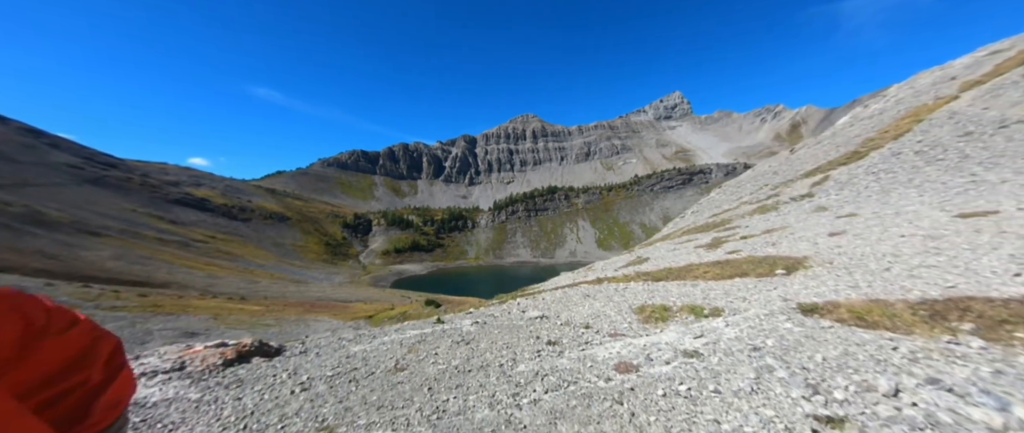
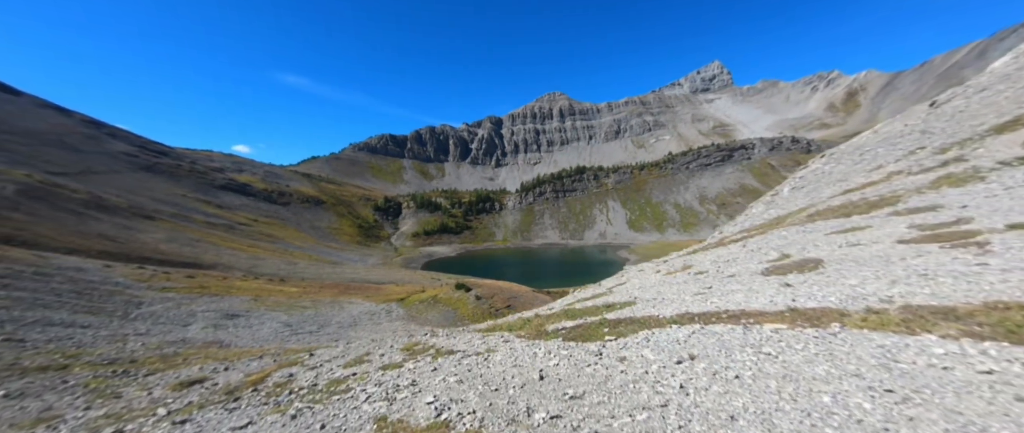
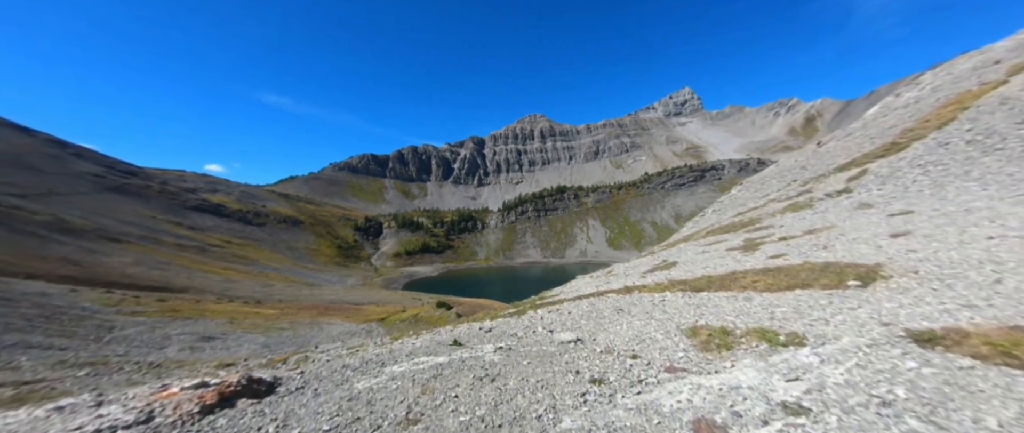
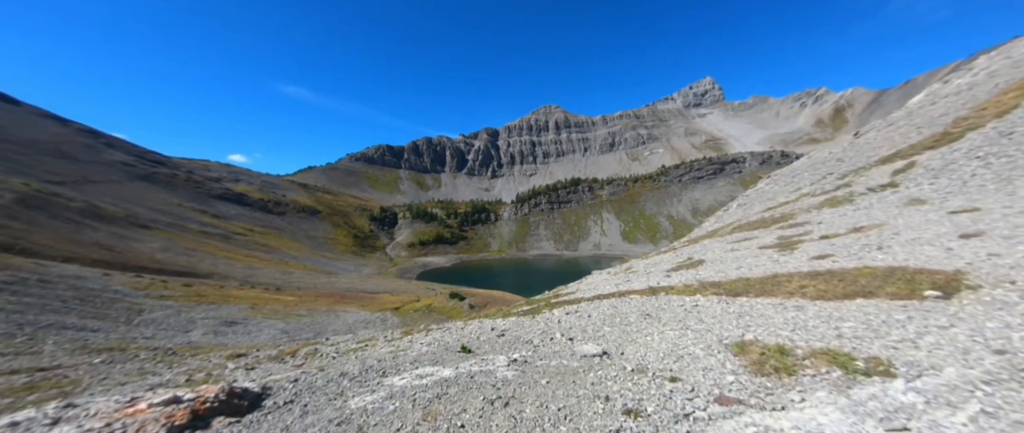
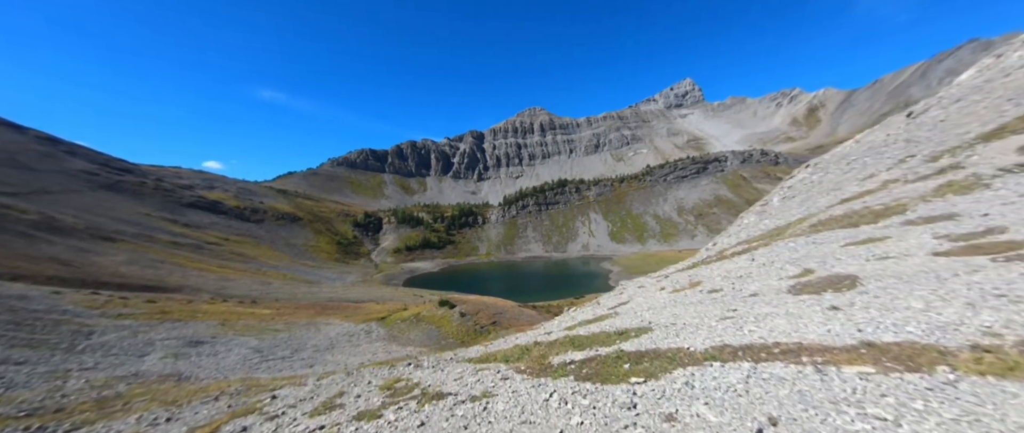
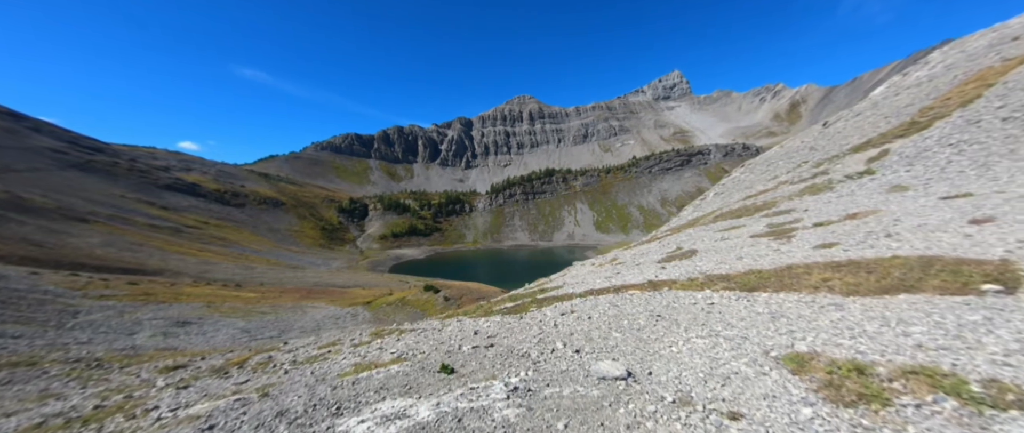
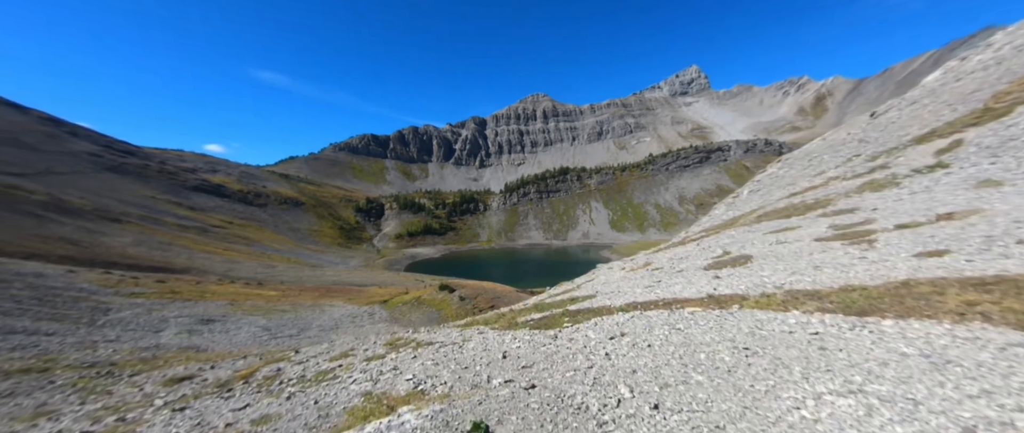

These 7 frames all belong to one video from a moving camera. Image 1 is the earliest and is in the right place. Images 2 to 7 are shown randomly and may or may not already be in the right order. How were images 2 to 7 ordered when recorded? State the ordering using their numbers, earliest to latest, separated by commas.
3, 4, 6, 7, 2, 5
